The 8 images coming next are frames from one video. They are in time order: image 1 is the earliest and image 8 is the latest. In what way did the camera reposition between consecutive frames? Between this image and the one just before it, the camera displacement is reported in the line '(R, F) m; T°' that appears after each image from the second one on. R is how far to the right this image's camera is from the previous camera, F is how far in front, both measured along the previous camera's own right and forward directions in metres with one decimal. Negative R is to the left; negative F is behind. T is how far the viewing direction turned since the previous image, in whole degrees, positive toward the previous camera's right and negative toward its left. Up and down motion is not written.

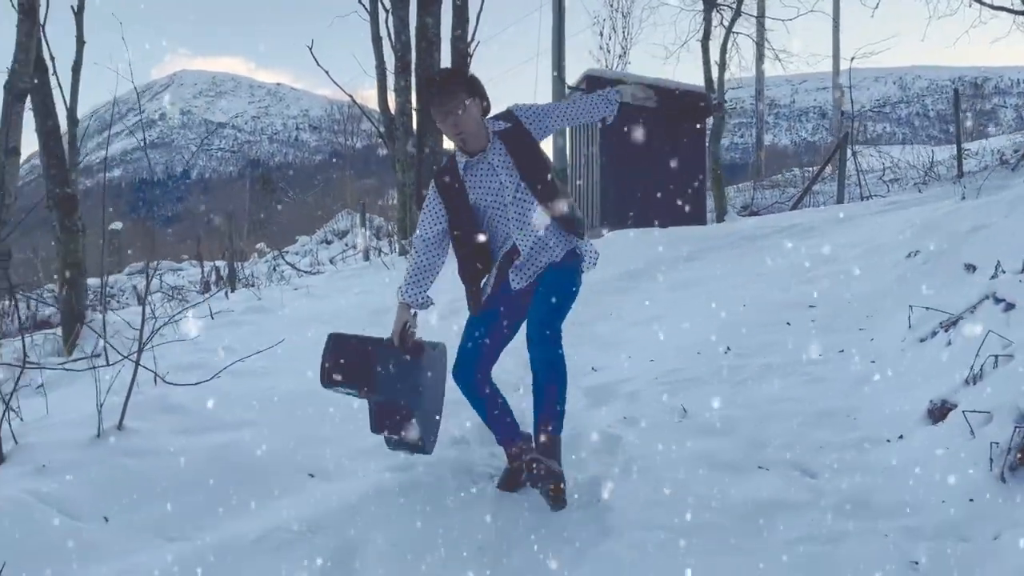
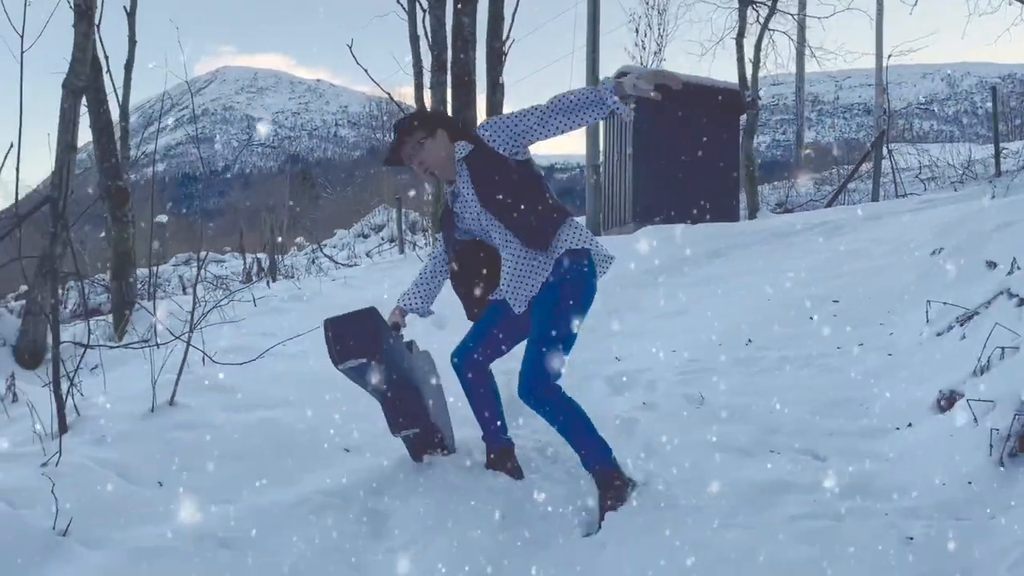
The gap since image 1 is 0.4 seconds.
(+0.1, -0.2) m; -2°
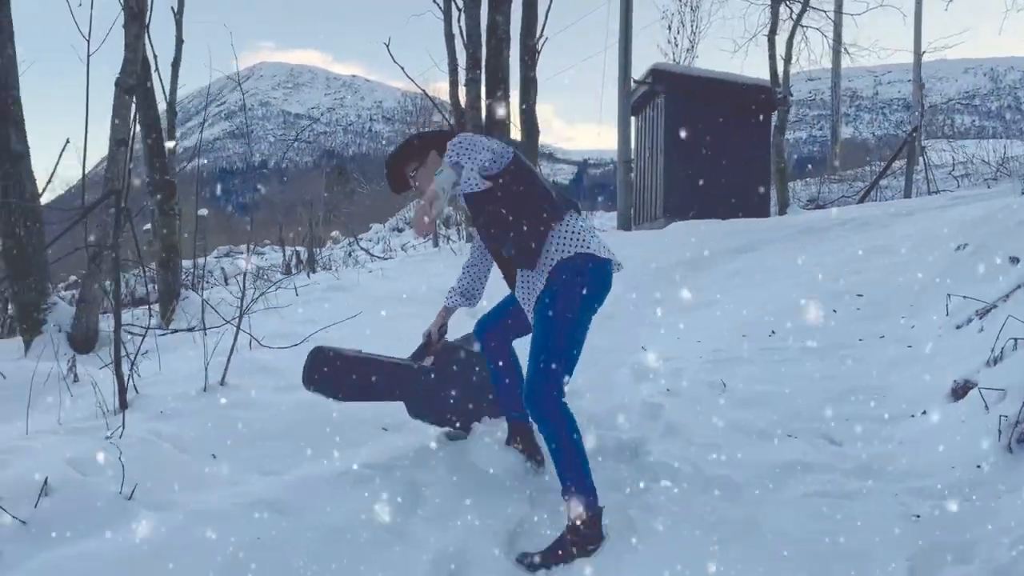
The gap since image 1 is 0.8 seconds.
(0.0, -0.2) m; -2°
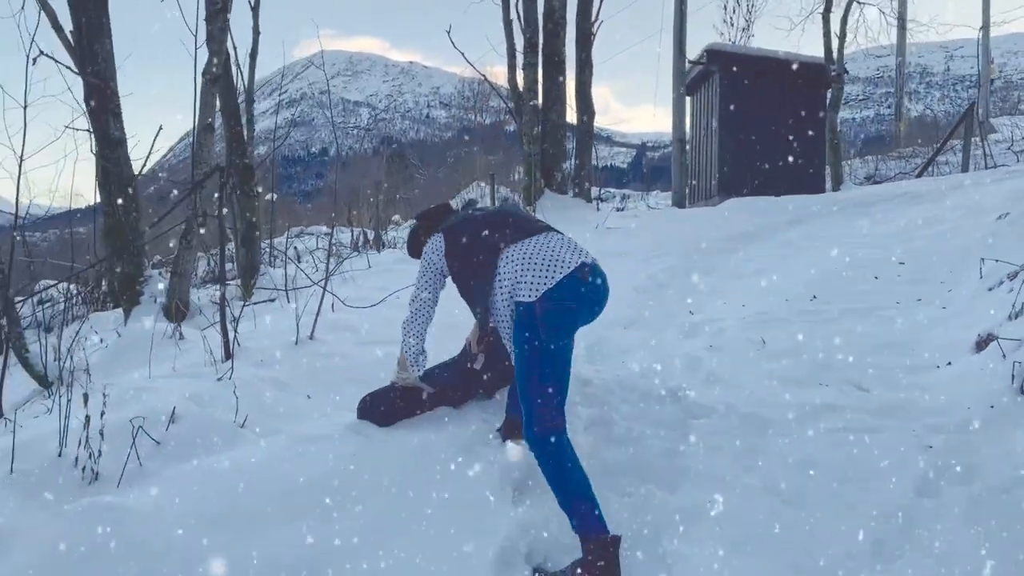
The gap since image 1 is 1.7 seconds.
(0.0, -0.4) m; -4°
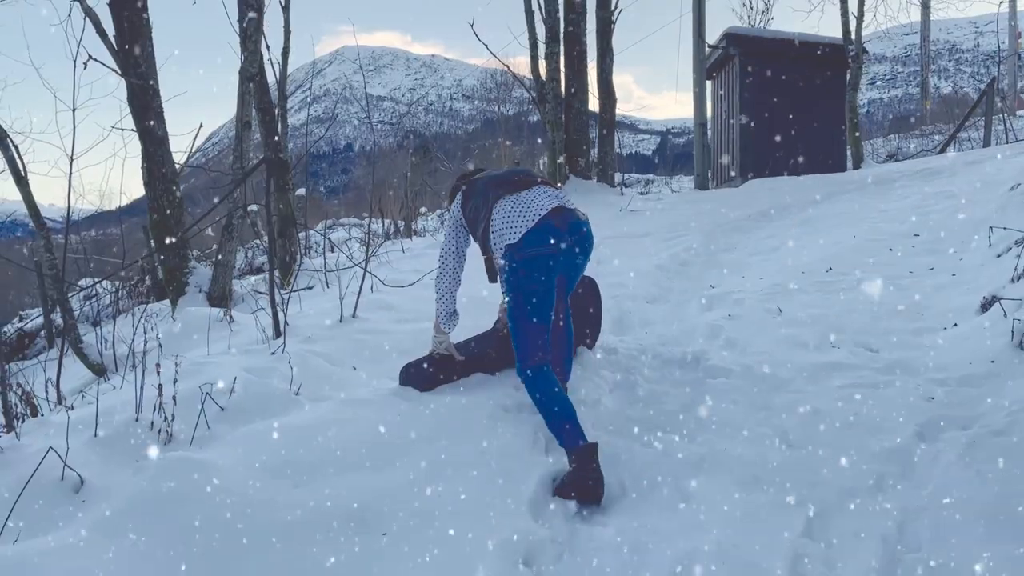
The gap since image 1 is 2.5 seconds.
(0.0, -0.3) m; -2°
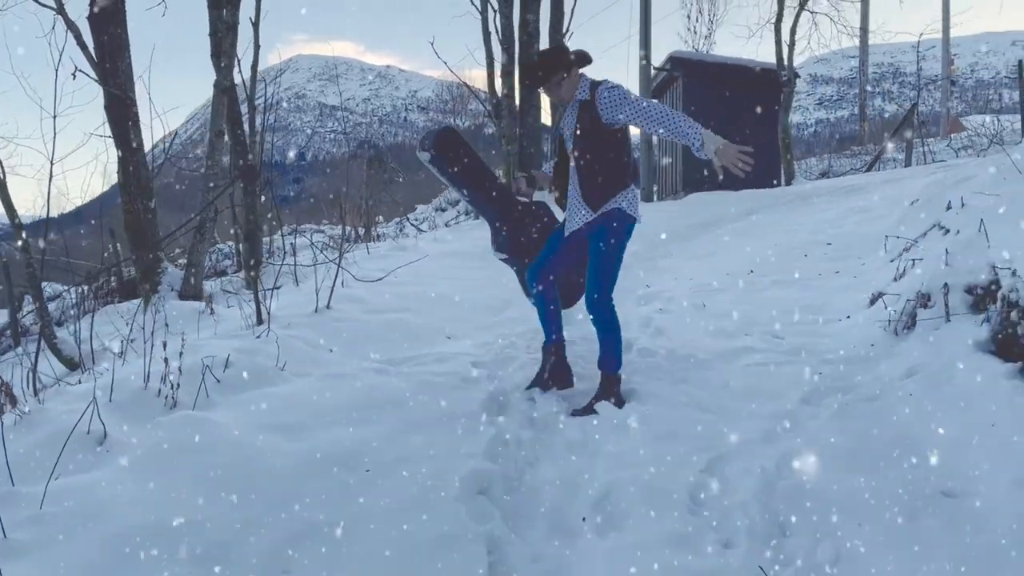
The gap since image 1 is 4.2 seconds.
(0.0, -0.6) m; +3°
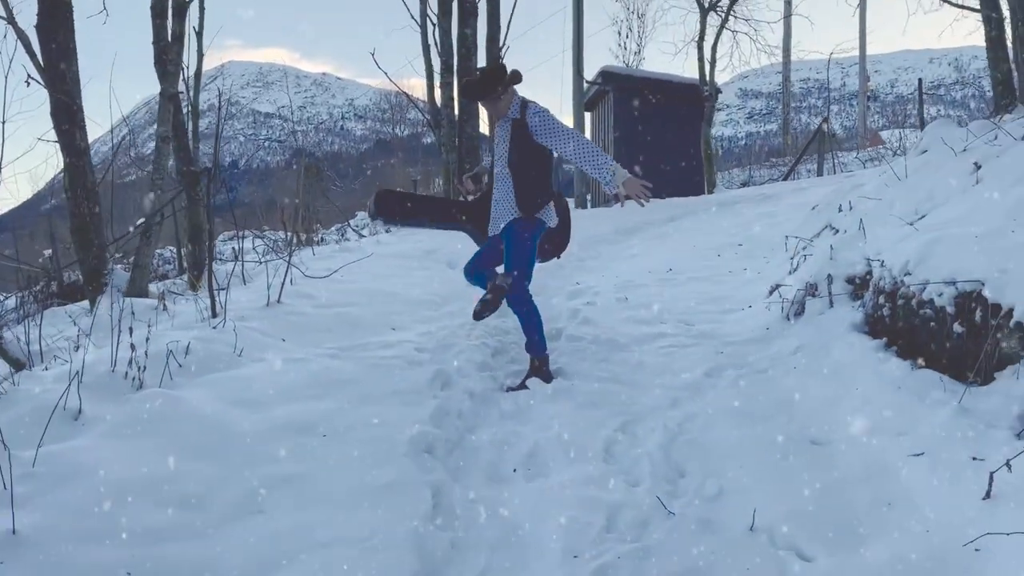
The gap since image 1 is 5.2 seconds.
(0.0, -0.5) m; +4°
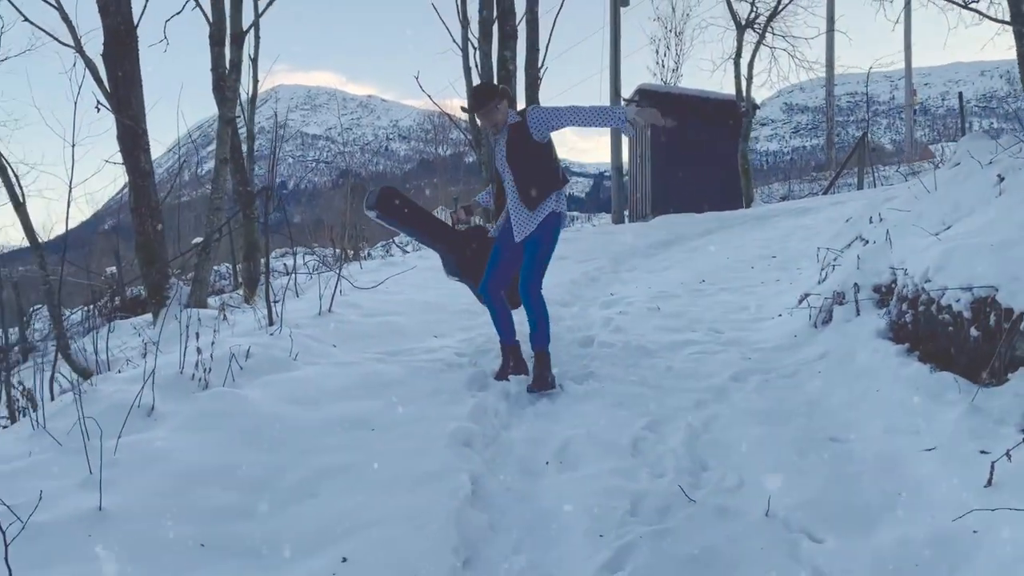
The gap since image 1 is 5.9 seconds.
(0.0, -0.3) m; -3°
